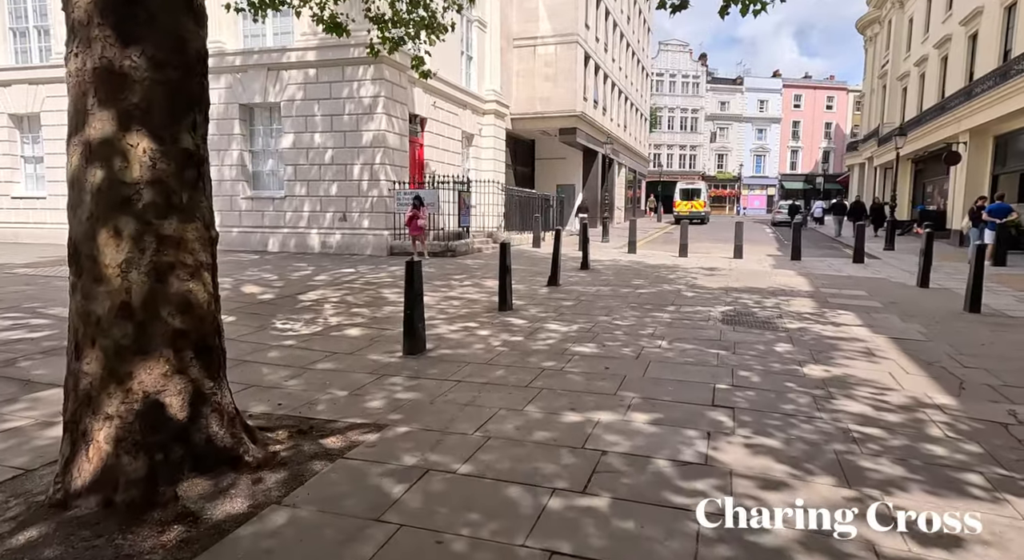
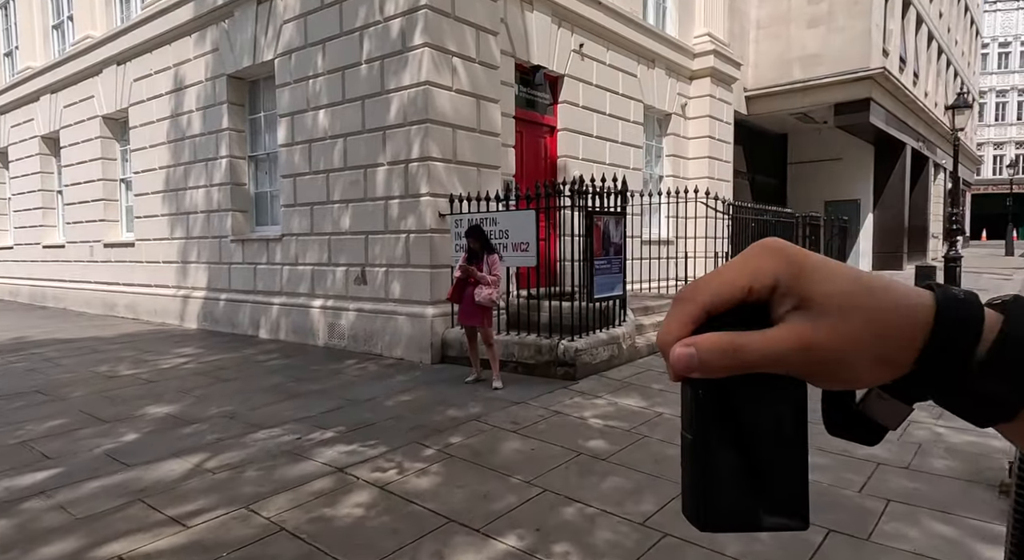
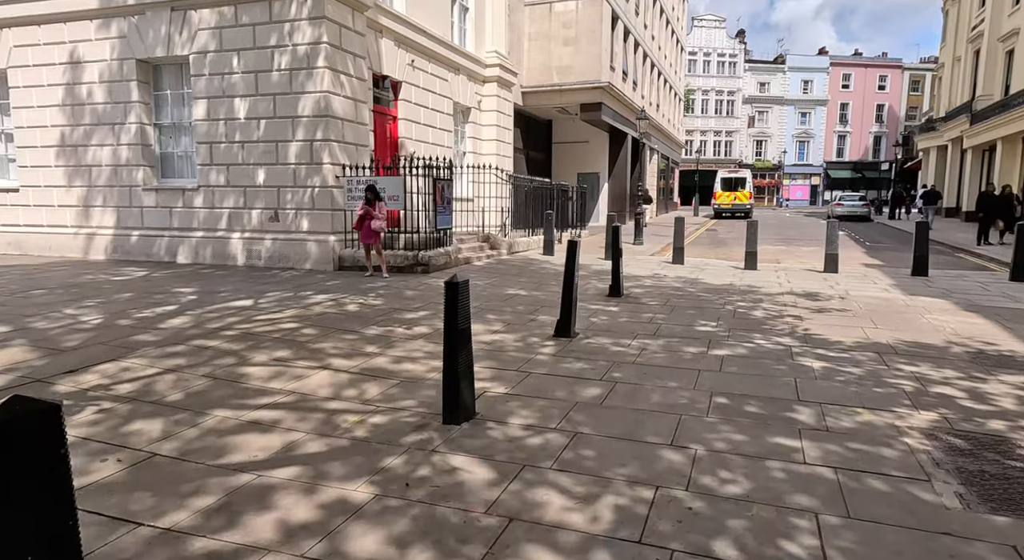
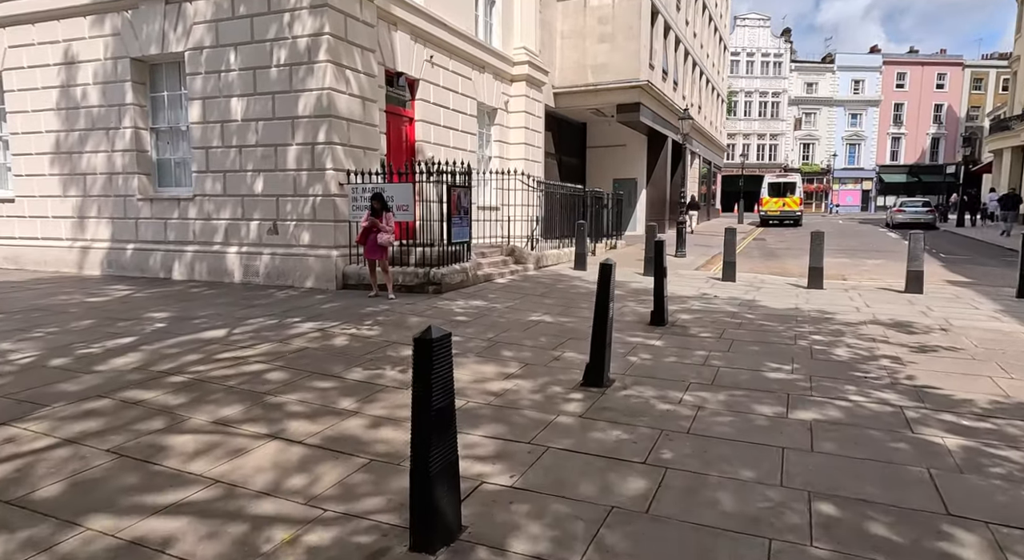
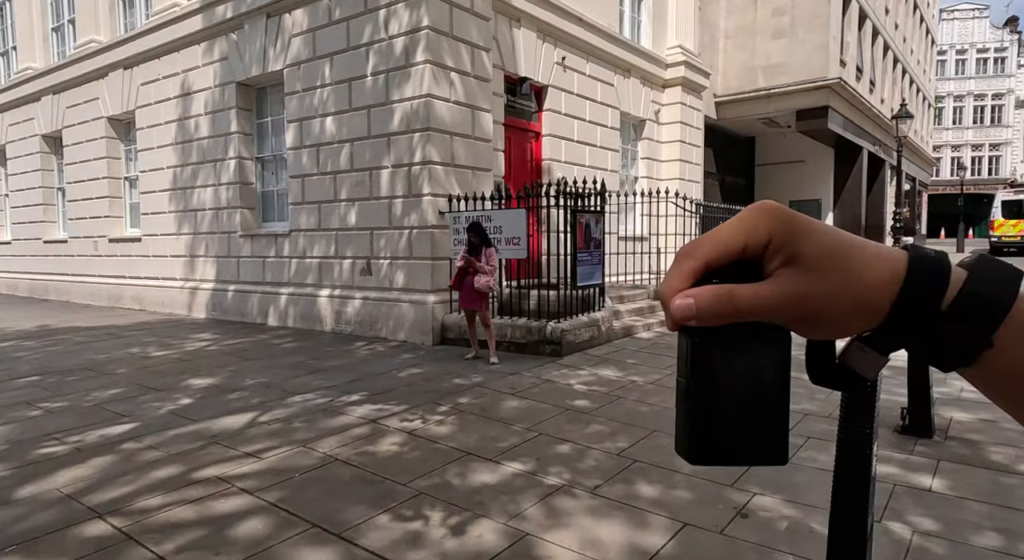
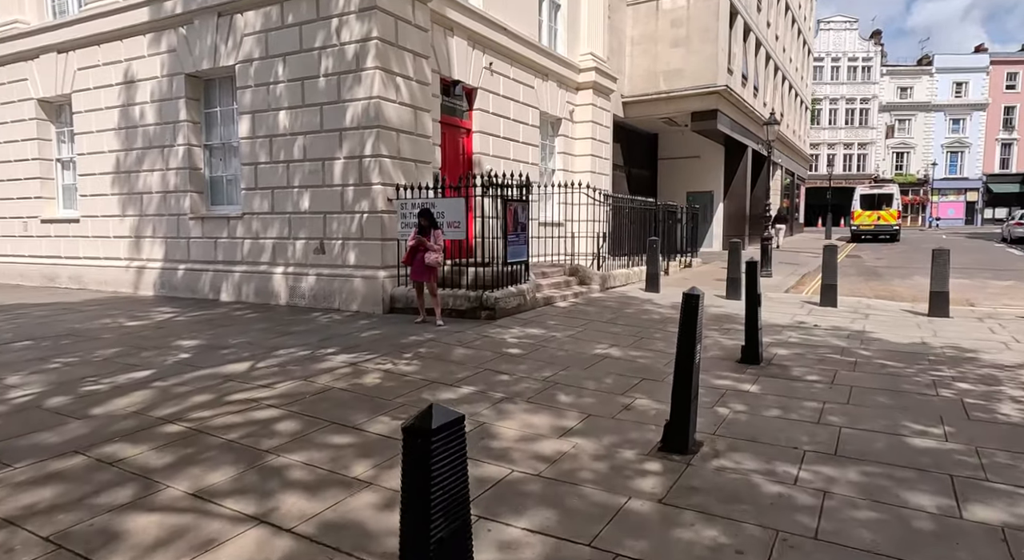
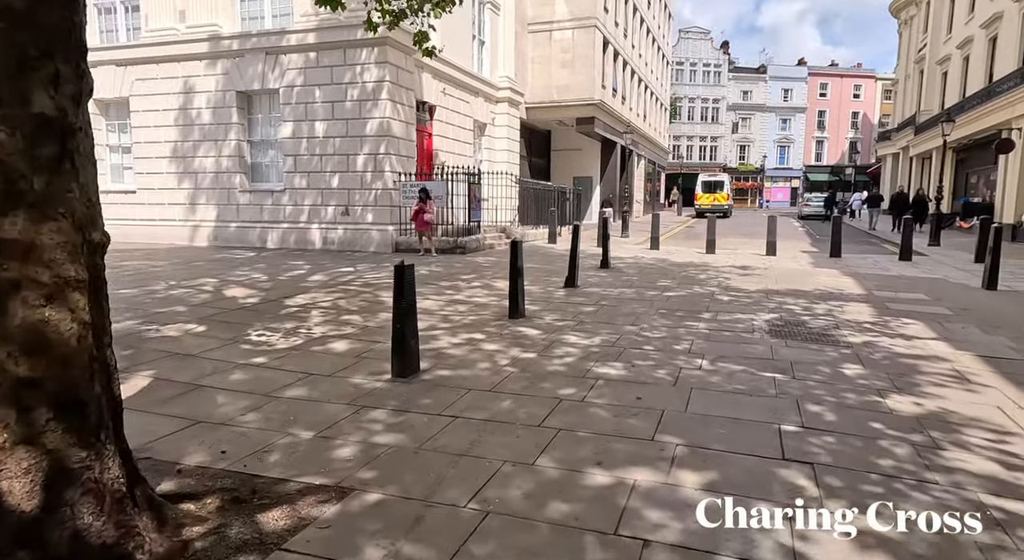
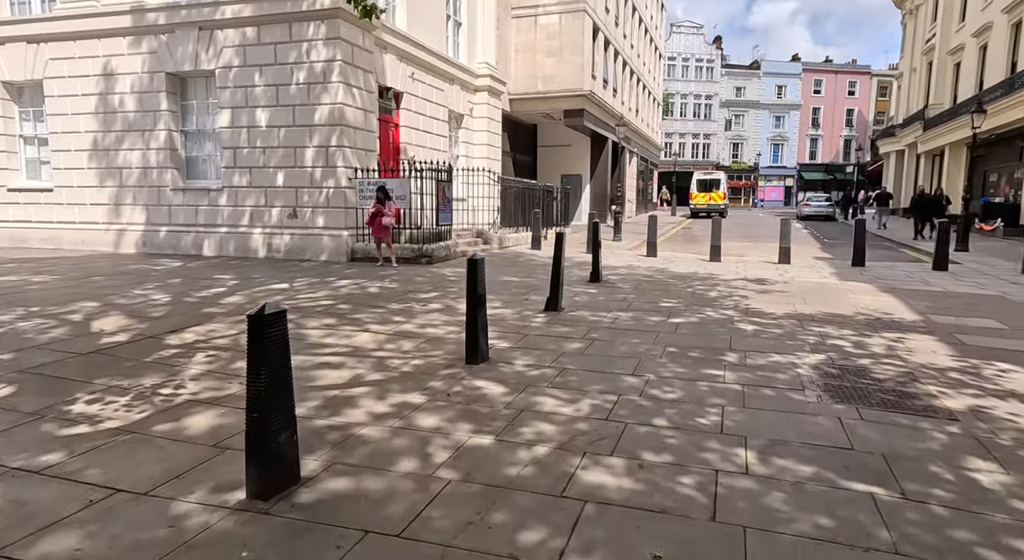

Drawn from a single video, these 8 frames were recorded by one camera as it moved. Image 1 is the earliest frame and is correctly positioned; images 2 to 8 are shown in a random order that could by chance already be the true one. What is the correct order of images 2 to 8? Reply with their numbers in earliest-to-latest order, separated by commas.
7, 8, 3, 4, 6, 5, 2
